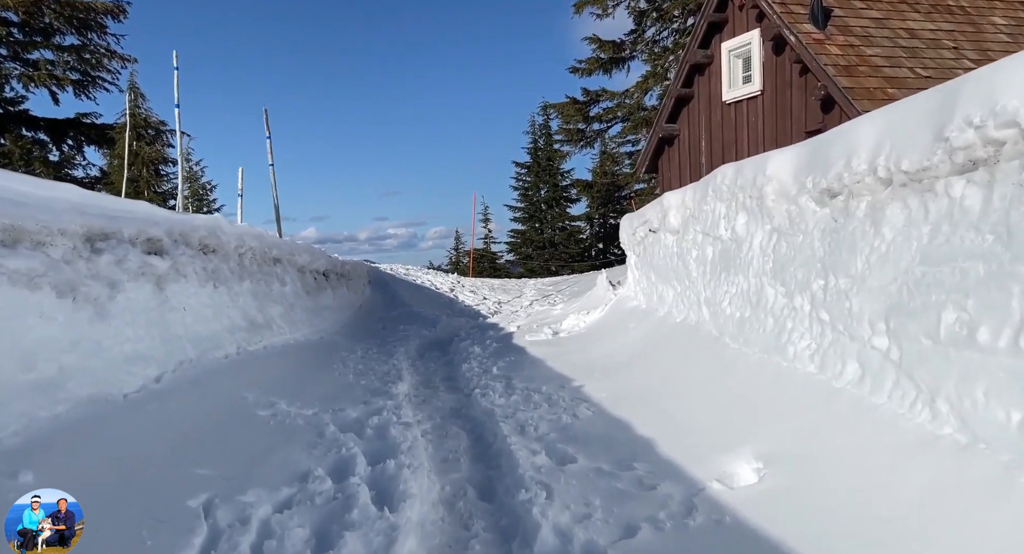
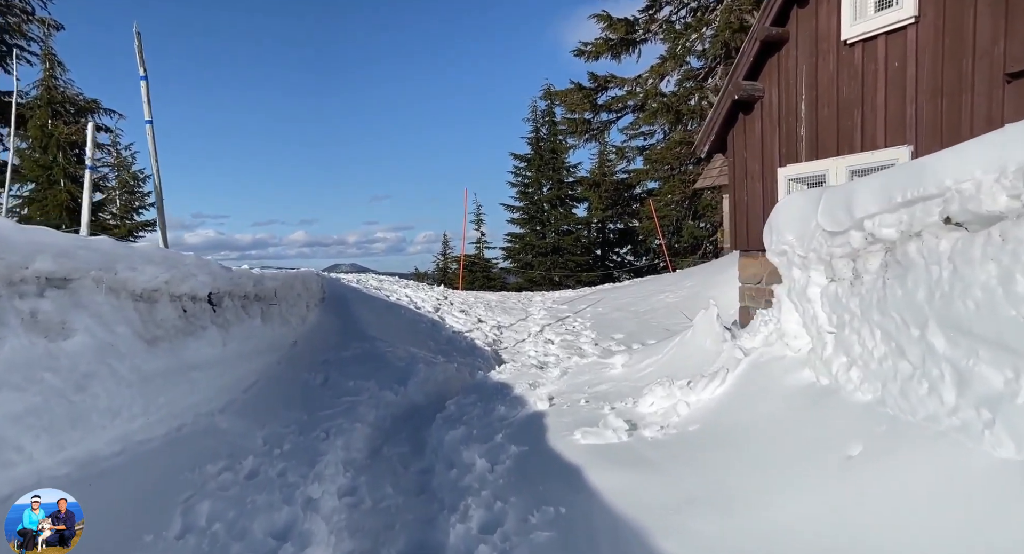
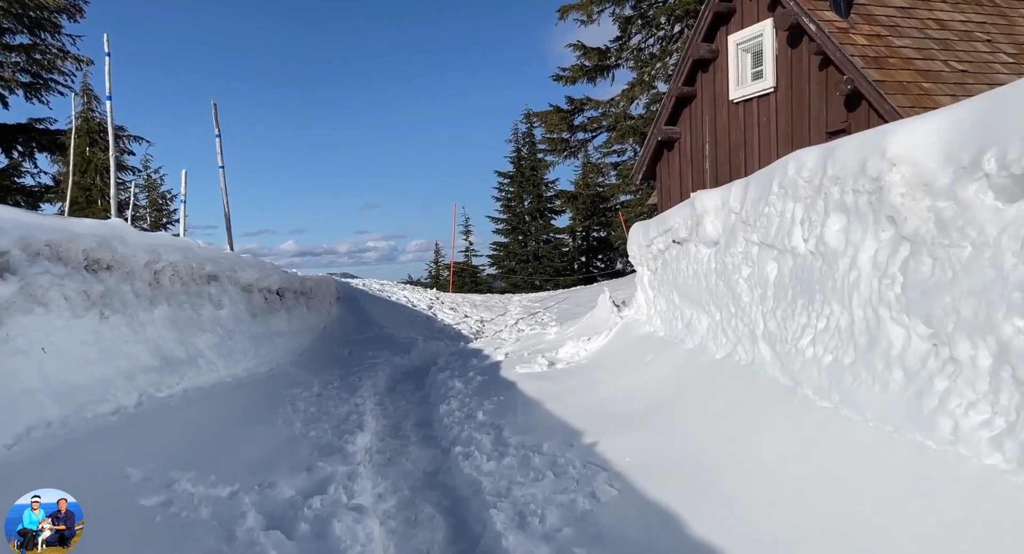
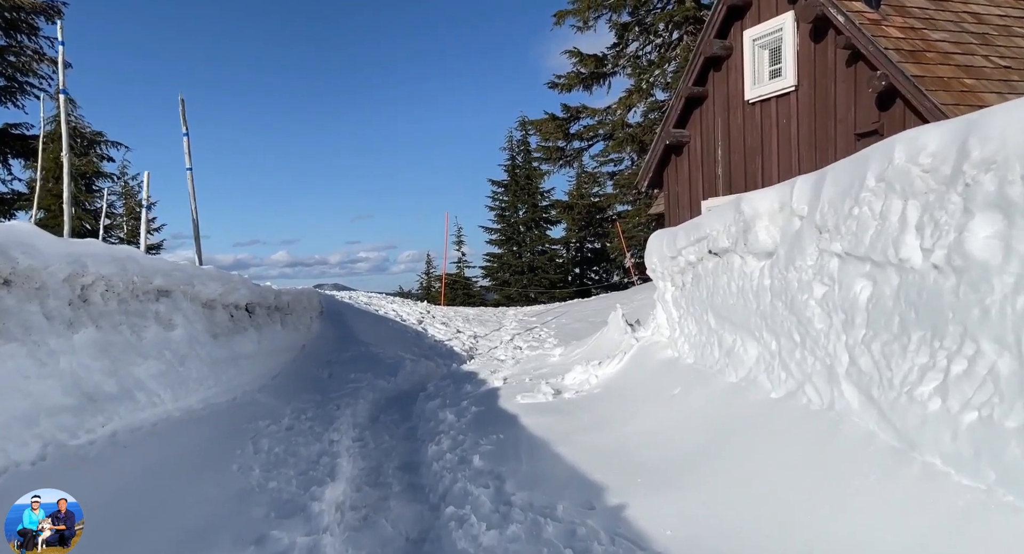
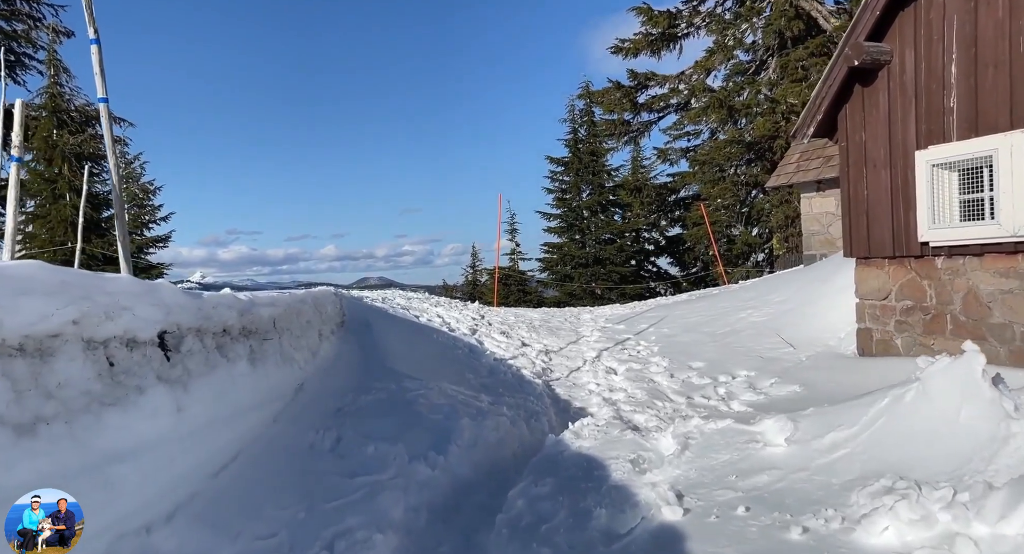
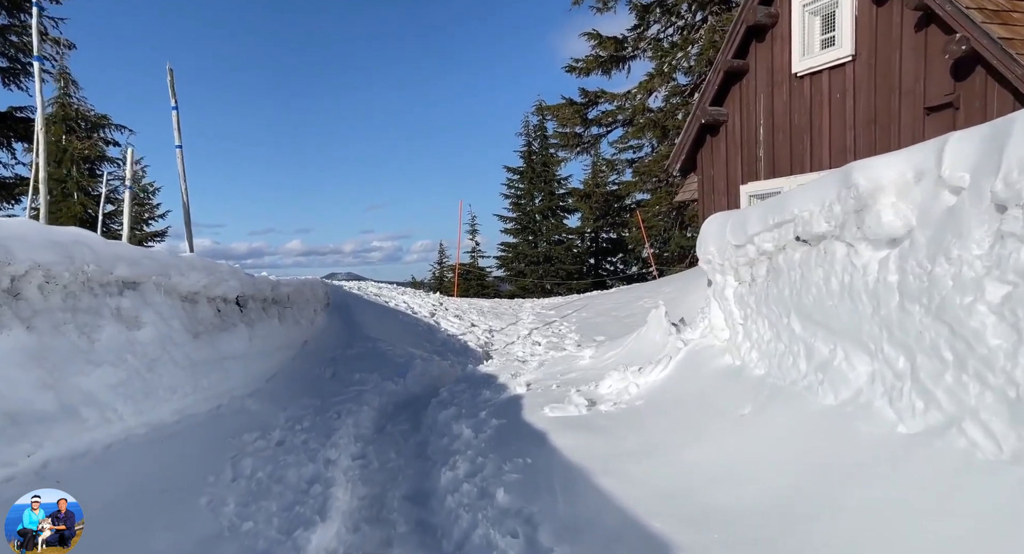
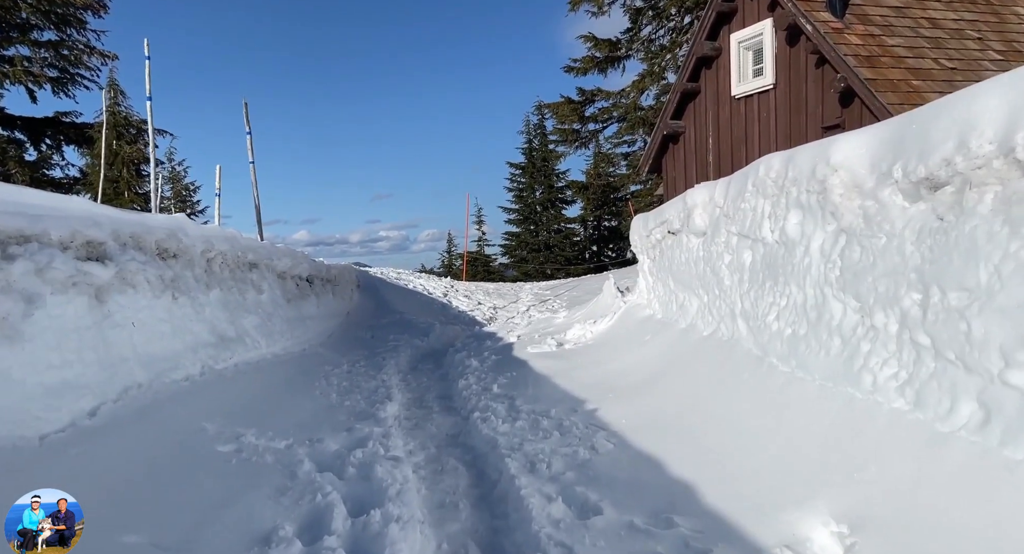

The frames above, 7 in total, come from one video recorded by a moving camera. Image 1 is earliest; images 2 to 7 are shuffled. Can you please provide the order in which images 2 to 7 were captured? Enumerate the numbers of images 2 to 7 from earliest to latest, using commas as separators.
7, 3, 4, 6, 2, 5
